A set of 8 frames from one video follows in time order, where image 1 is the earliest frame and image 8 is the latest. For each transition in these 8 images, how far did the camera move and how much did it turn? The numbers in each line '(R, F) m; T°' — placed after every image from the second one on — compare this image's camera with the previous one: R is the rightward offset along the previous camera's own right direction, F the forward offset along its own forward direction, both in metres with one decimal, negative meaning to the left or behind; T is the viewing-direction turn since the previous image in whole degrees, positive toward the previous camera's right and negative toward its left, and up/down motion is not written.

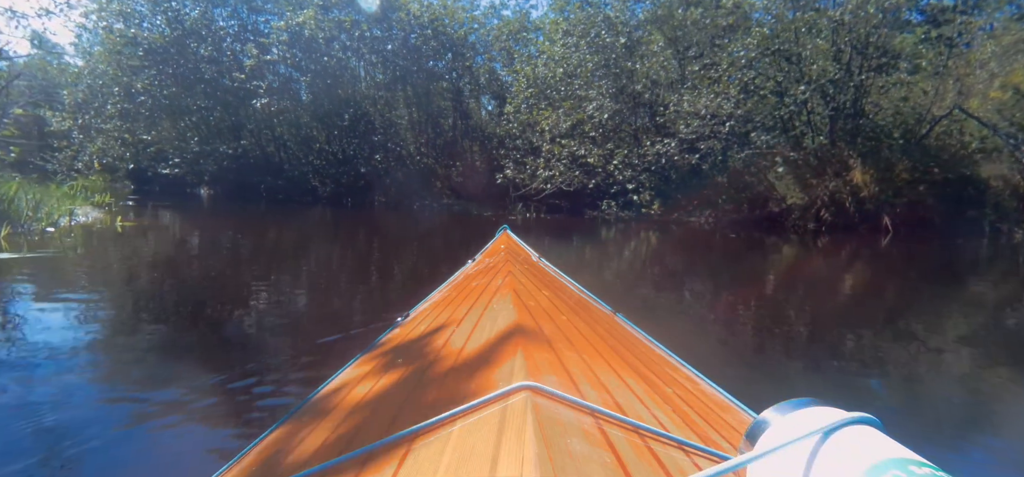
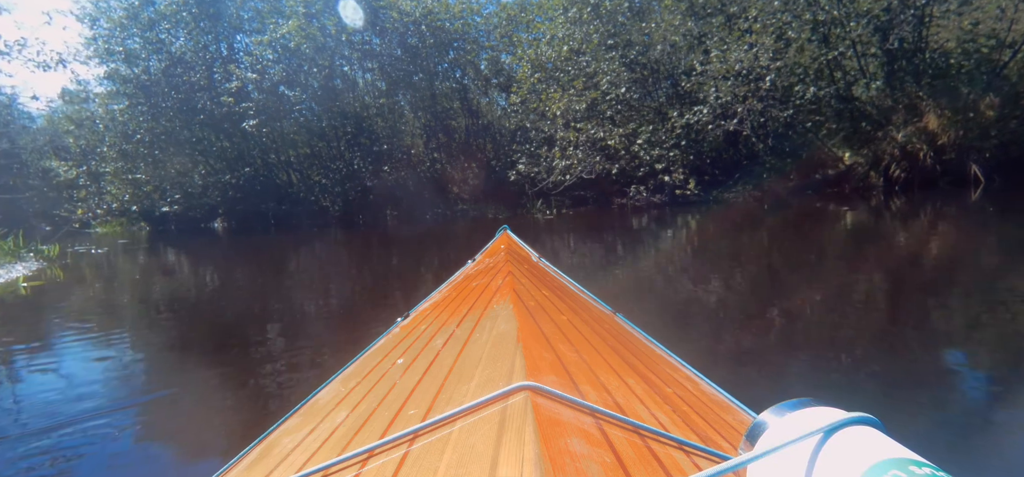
(+0.2, +0.7) m; -4°
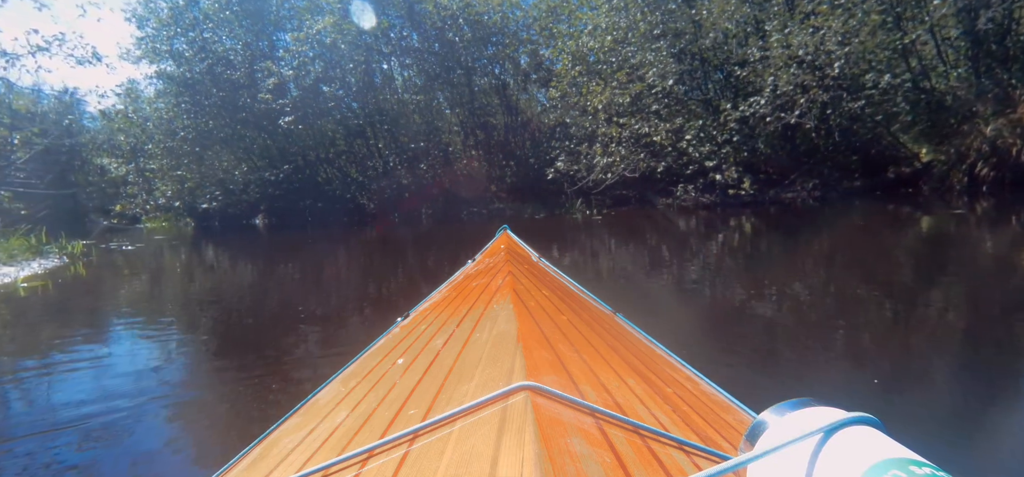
(0.0, +0.3) m; -4°
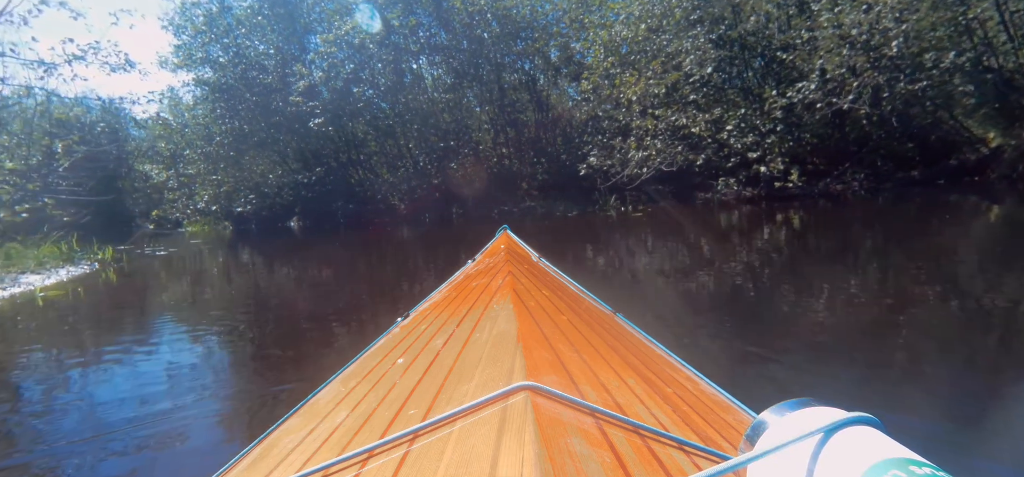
(0.0, +0.2) m; -4°
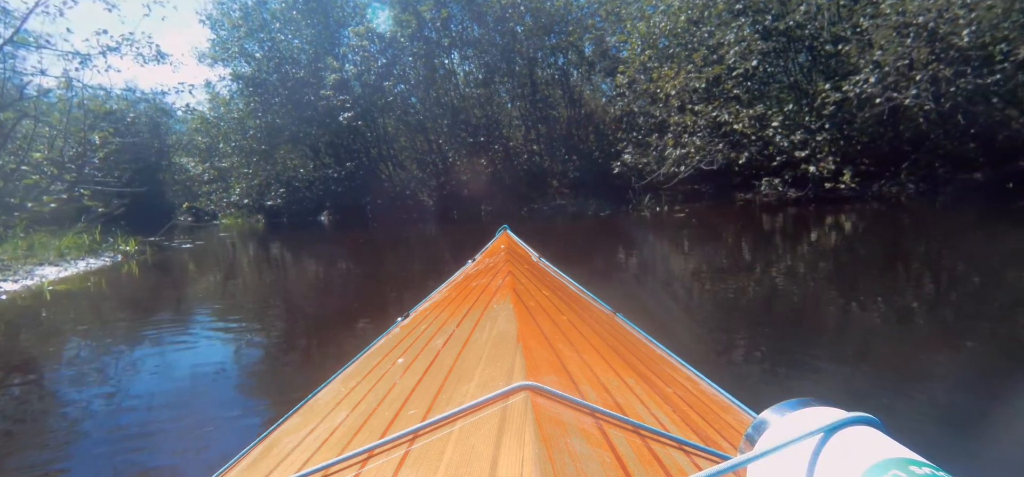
(0.0, +0.2) m; -3°
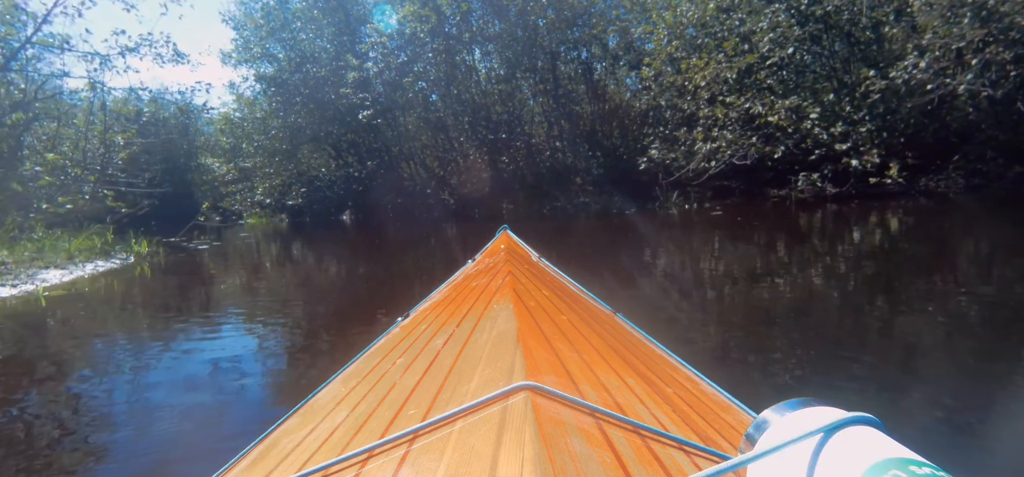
(0.0, +0.2) m; -3°
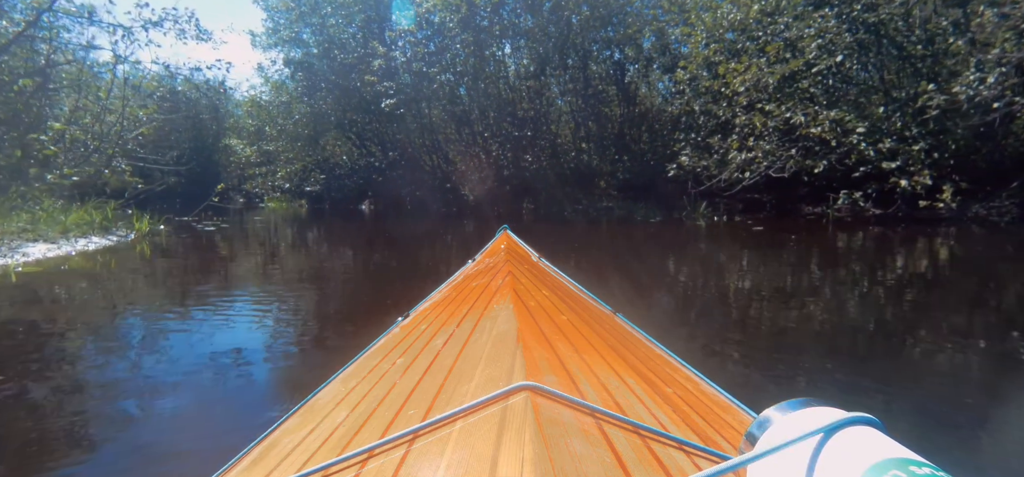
(0.0, +0.2) m; -2°
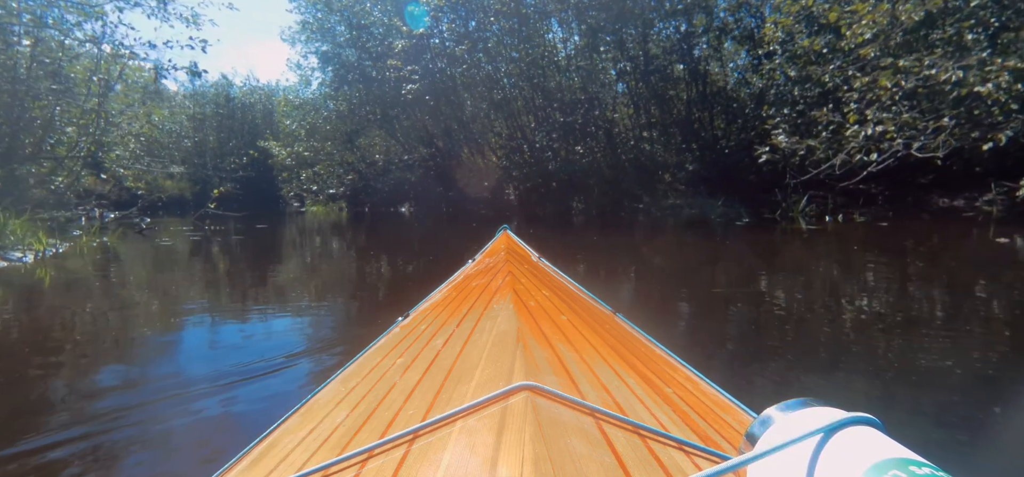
(+0.2, +1.1) m; -7°
